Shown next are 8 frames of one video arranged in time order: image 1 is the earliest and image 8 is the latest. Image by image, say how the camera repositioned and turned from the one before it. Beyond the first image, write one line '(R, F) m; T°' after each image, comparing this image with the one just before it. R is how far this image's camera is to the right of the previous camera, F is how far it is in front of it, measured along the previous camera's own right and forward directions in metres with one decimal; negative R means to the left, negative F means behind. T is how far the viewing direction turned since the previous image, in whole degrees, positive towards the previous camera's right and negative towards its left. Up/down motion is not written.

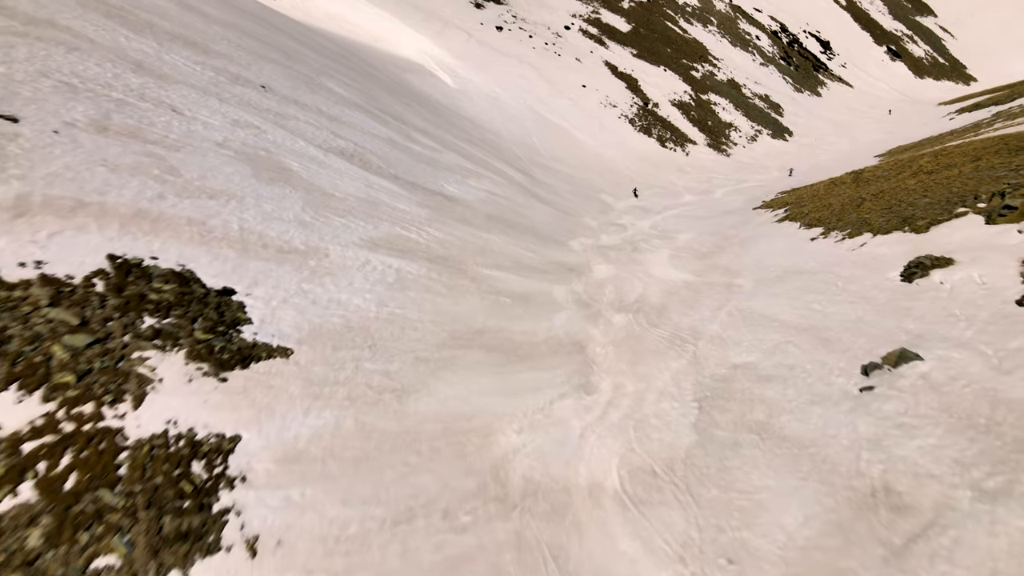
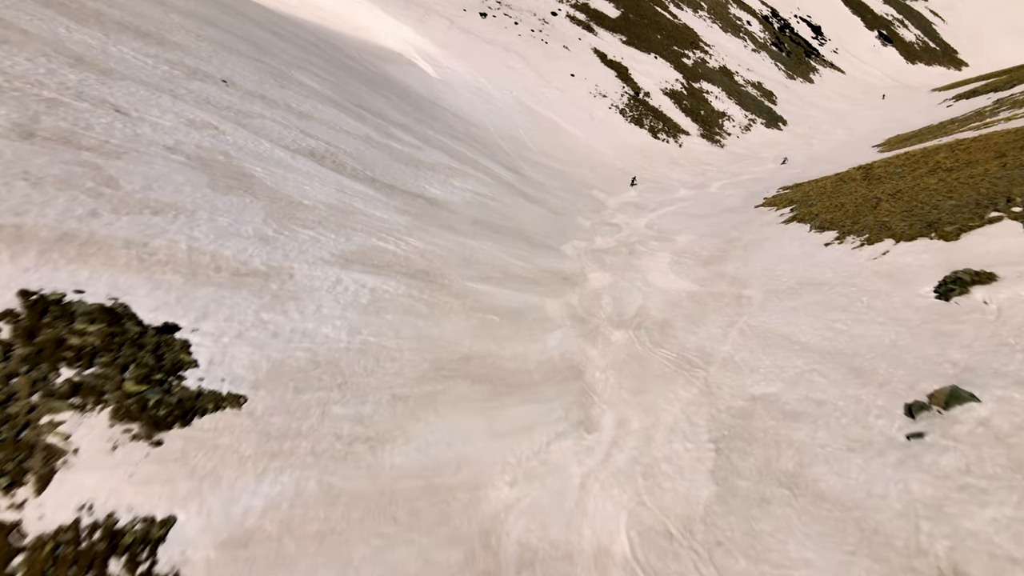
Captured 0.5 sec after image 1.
(0.0, +1.5) m; +1°
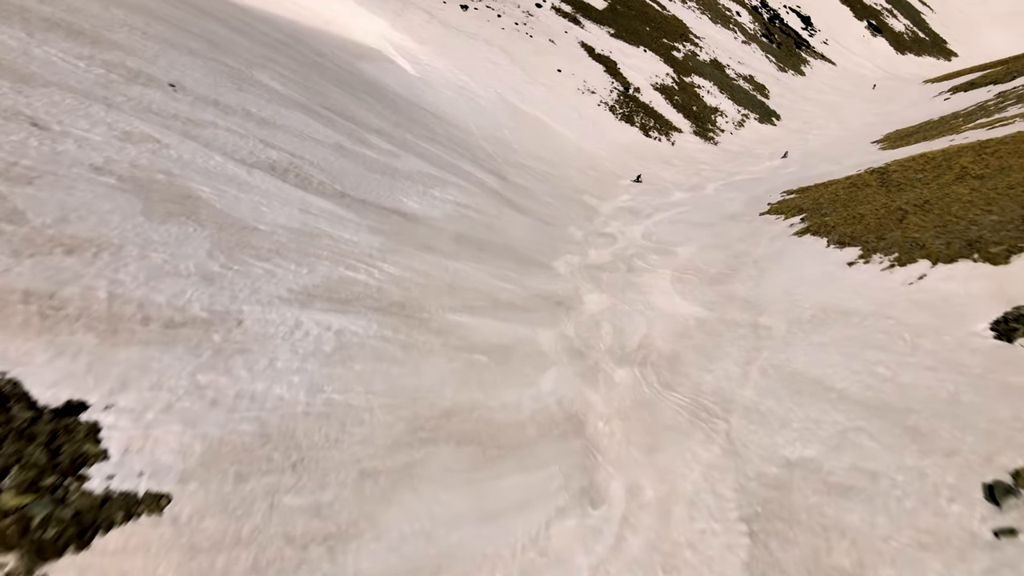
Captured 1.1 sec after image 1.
(-0.1, +1.8) m; +1°
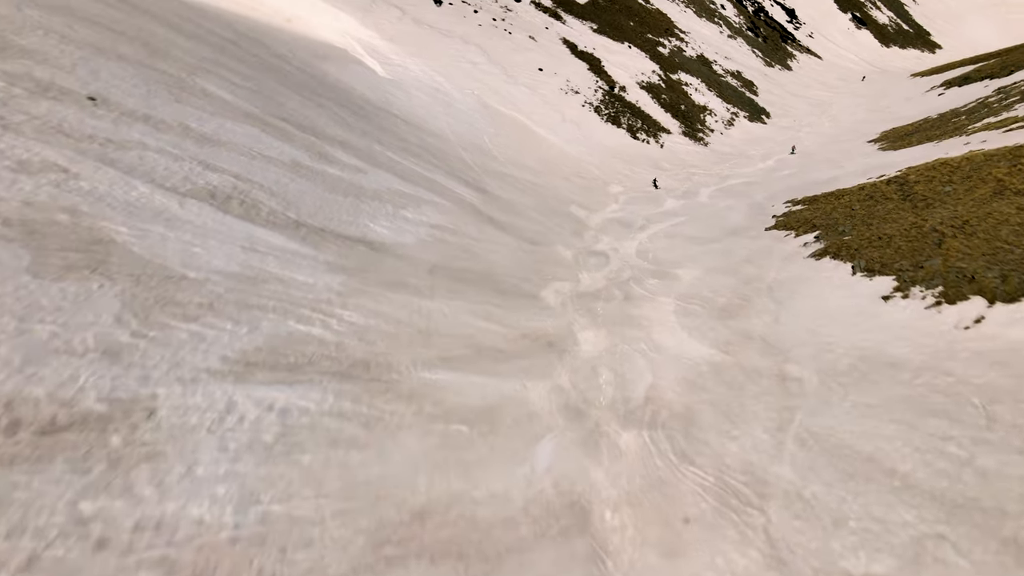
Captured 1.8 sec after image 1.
(0.0, +2.1) m; +1°
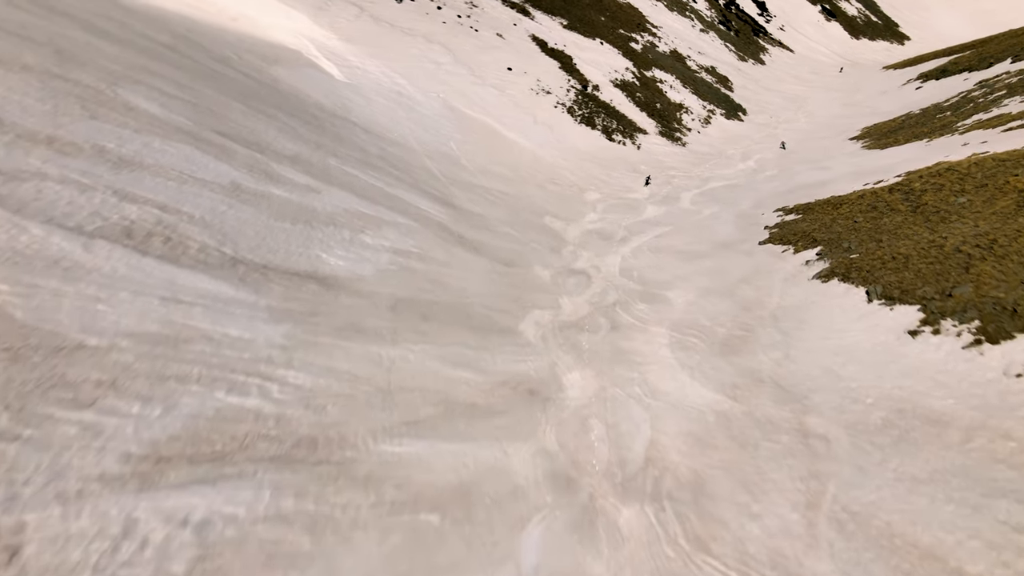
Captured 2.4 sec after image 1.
(0.0, +1.8) m; +2°
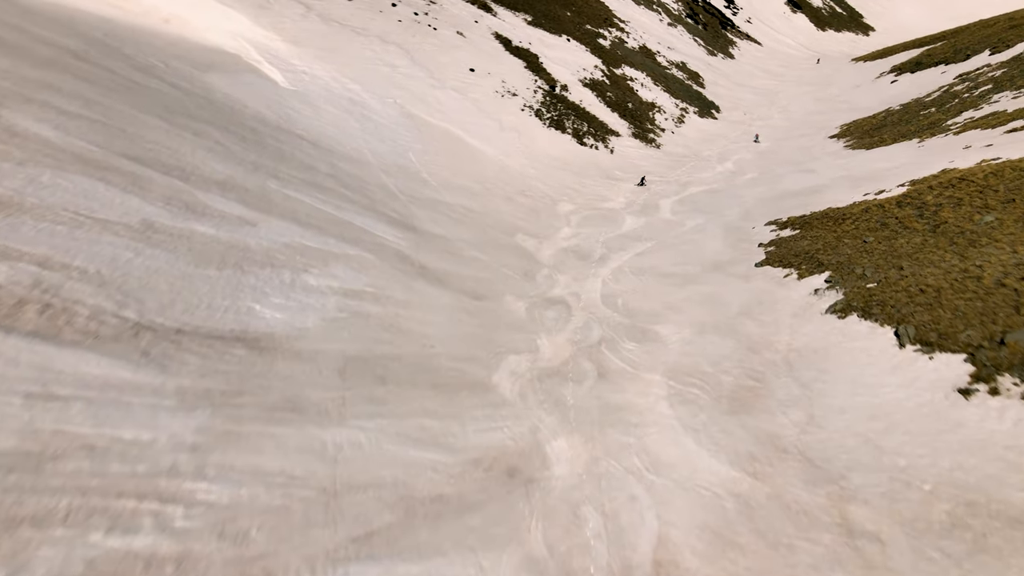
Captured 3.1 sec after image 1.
(0.0, +2.1) m; +2°
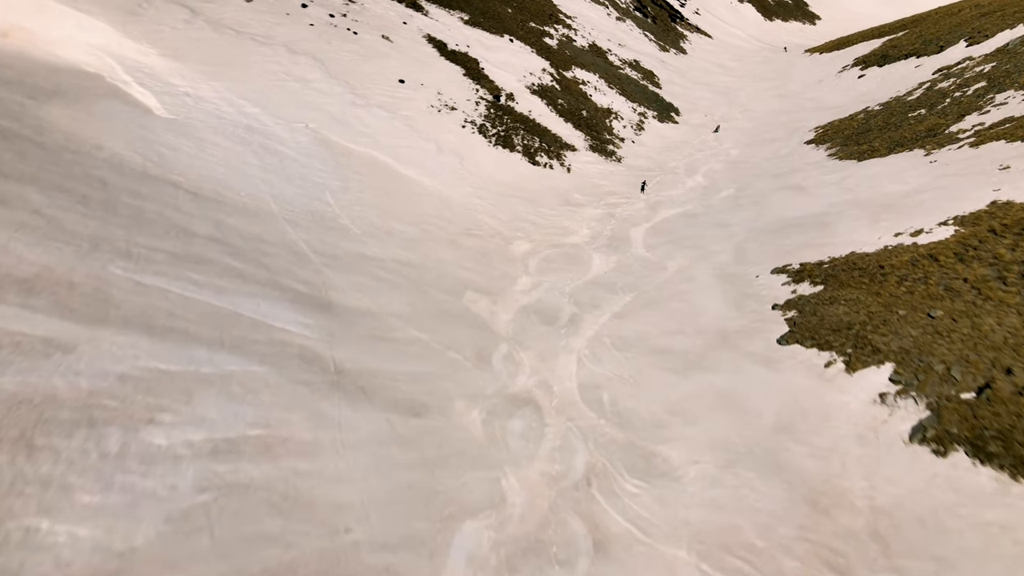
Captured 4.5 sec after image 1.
(0.0, +4.3) m; +4°
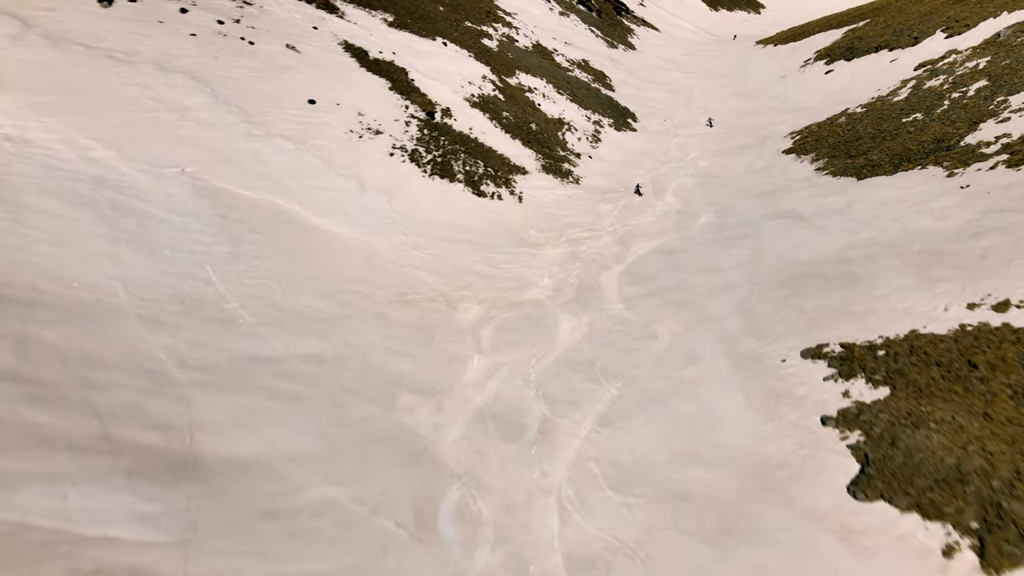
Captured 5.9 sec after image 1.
(0.0, +4.3) m; +4°
